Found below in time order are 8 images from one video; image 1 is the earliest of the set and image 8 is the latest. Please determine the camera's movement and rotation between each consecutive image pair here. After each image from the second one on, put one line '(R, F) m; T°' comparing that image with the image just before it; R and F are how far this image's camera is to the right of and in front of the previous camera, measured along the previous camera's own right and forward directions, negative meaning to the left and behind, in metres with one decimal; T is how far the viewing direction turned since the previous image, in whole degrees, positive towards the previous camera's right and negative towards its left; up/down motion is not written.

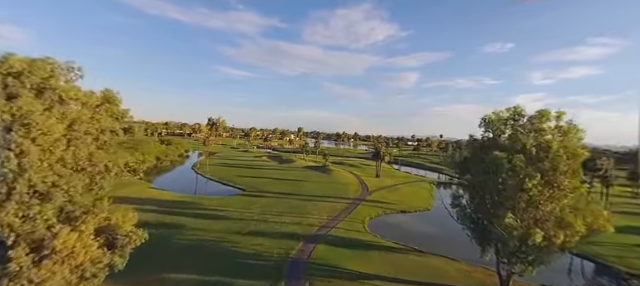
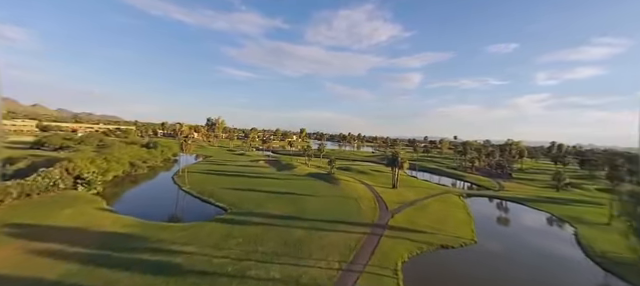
(-0.8, +17.3) m; -1°
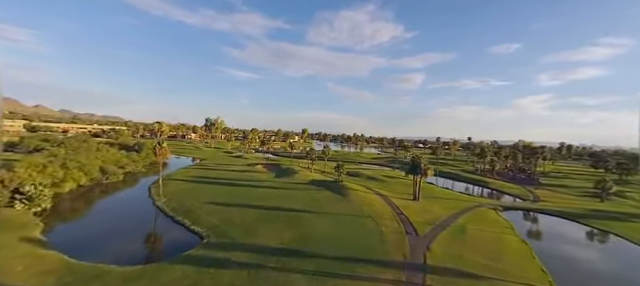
(-1.3, +14.2) m; 0°
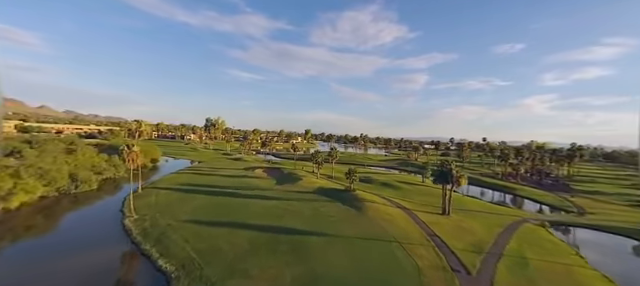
(-1.5, +12.0) m; -1°
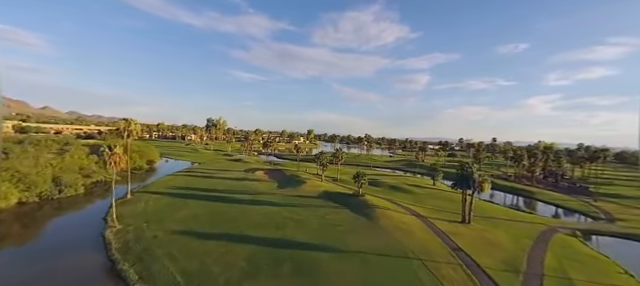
(-0.9, +5.6) m; 0°
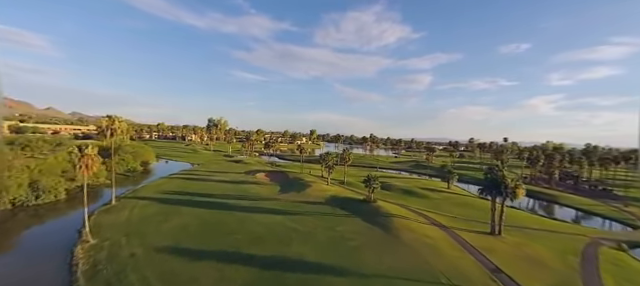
(-1.2, +6.5) m; 0°
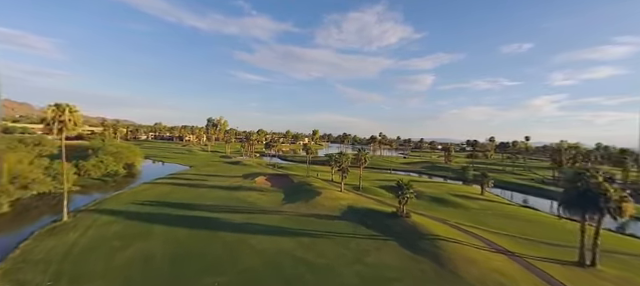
(-2.6, +12.8) m; 0°
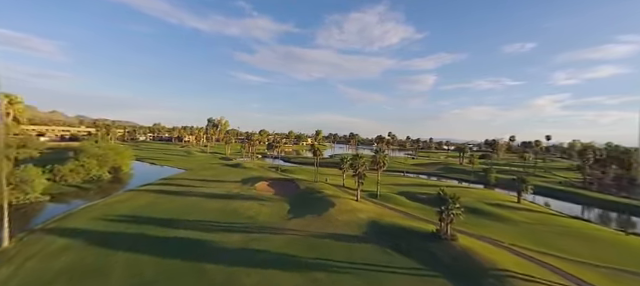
(-2.3, +9.7) m; 0°
